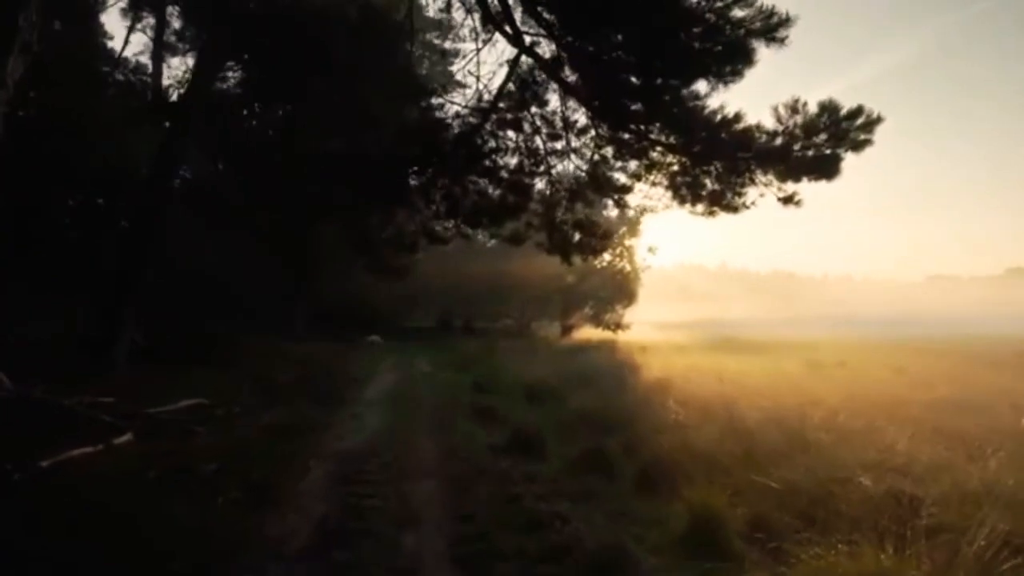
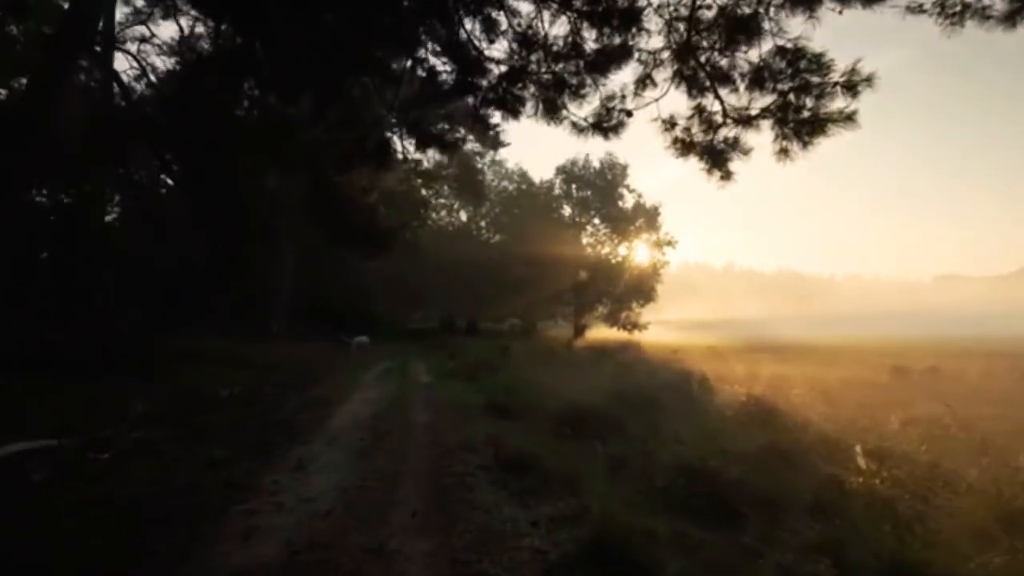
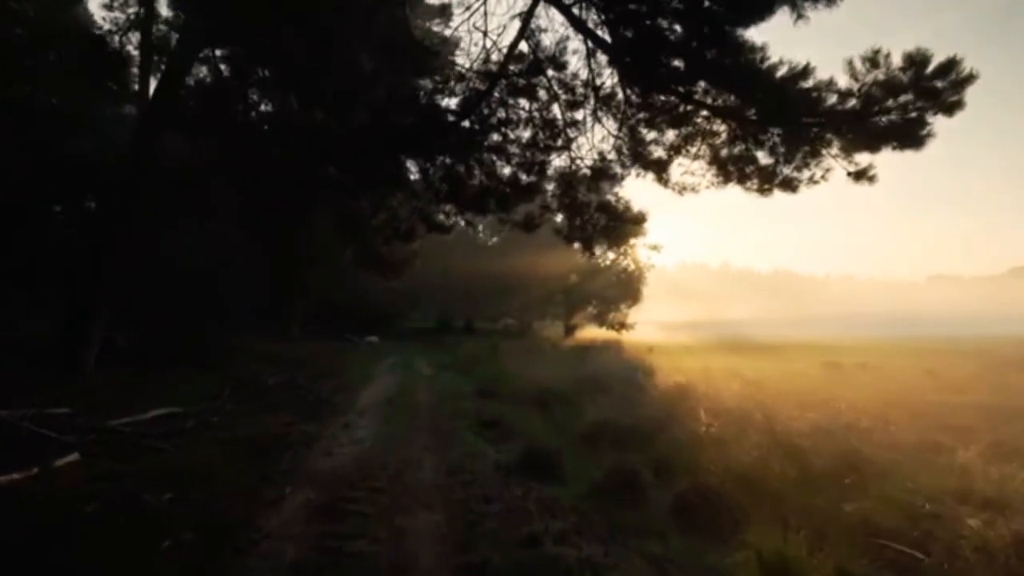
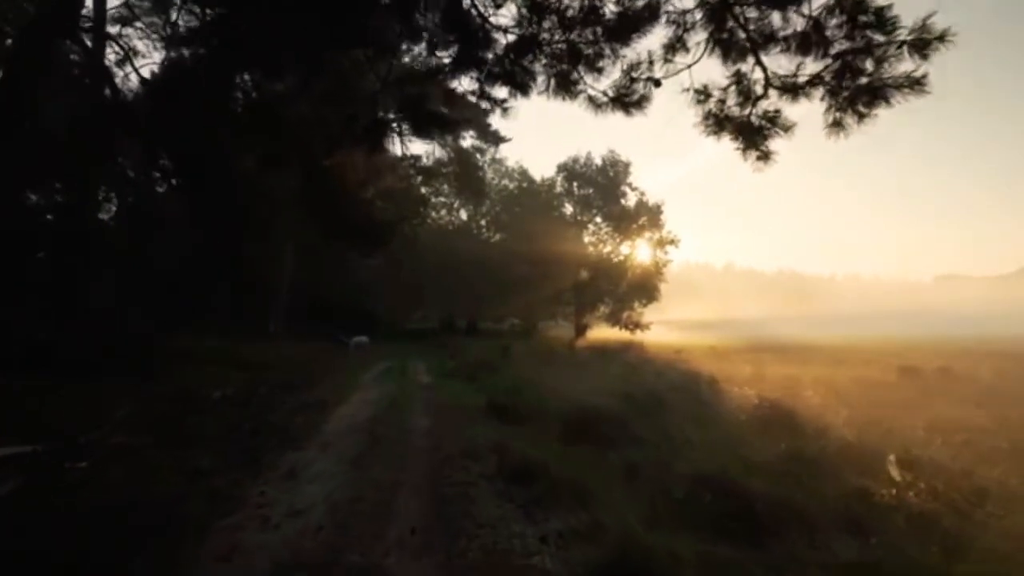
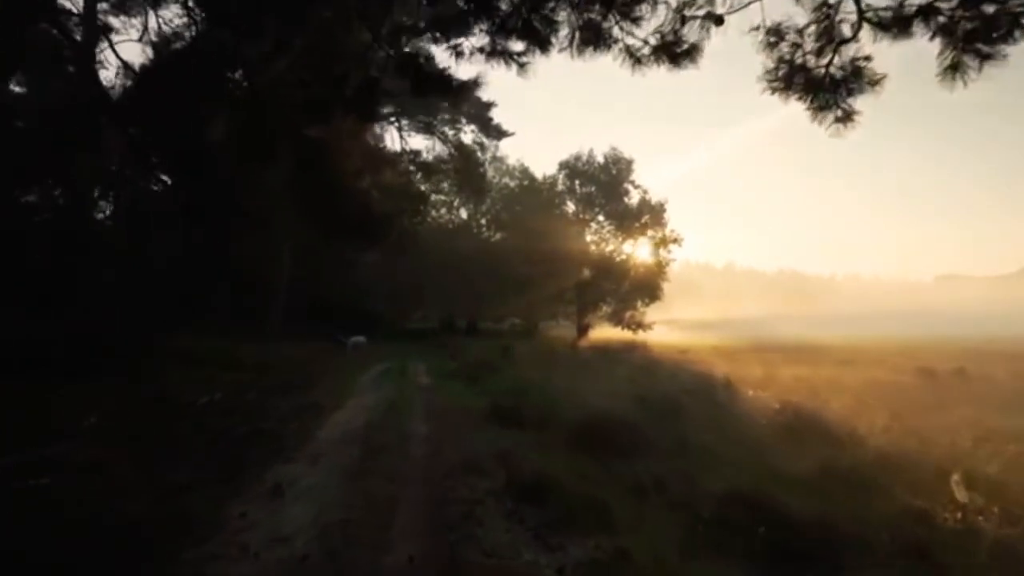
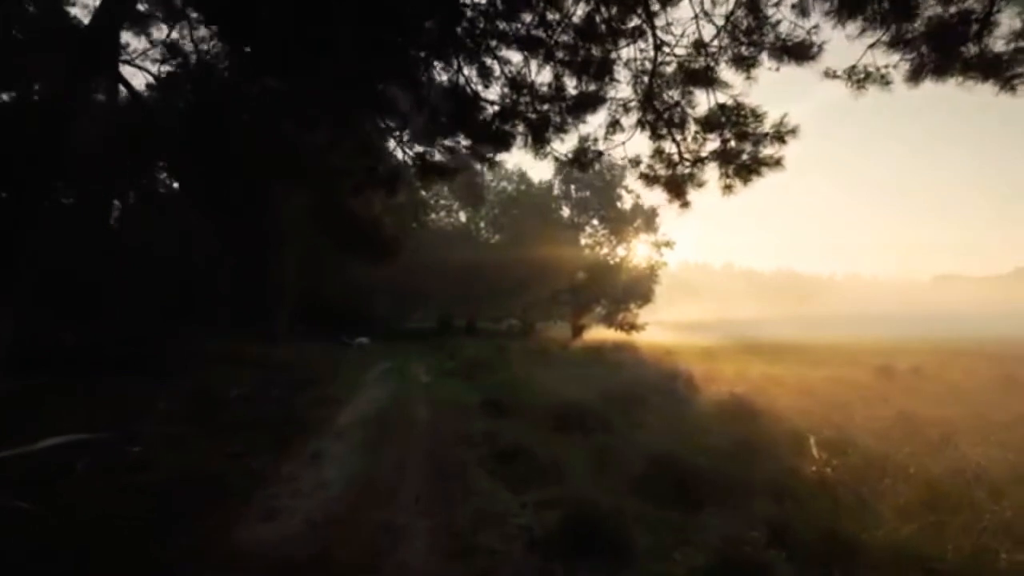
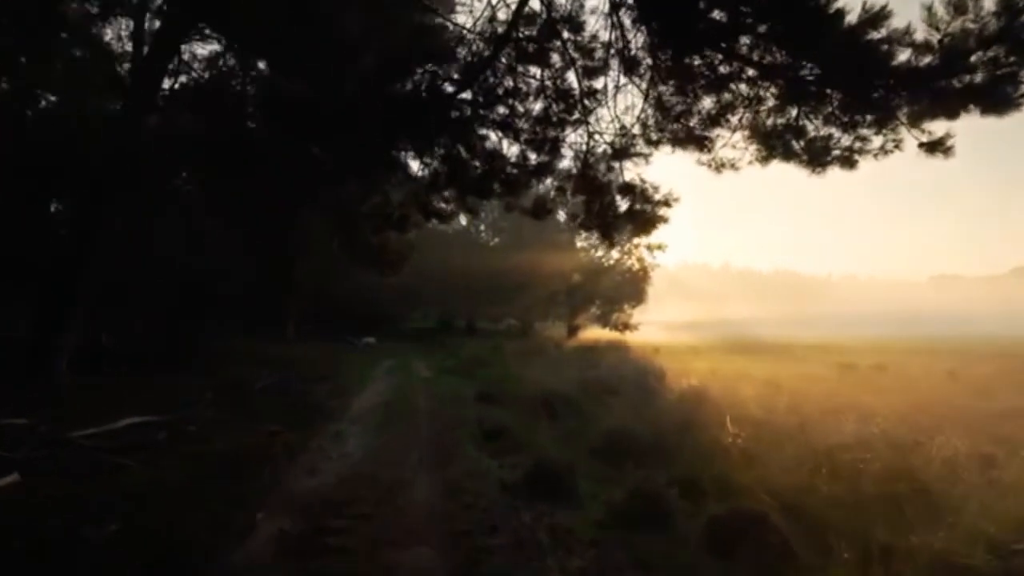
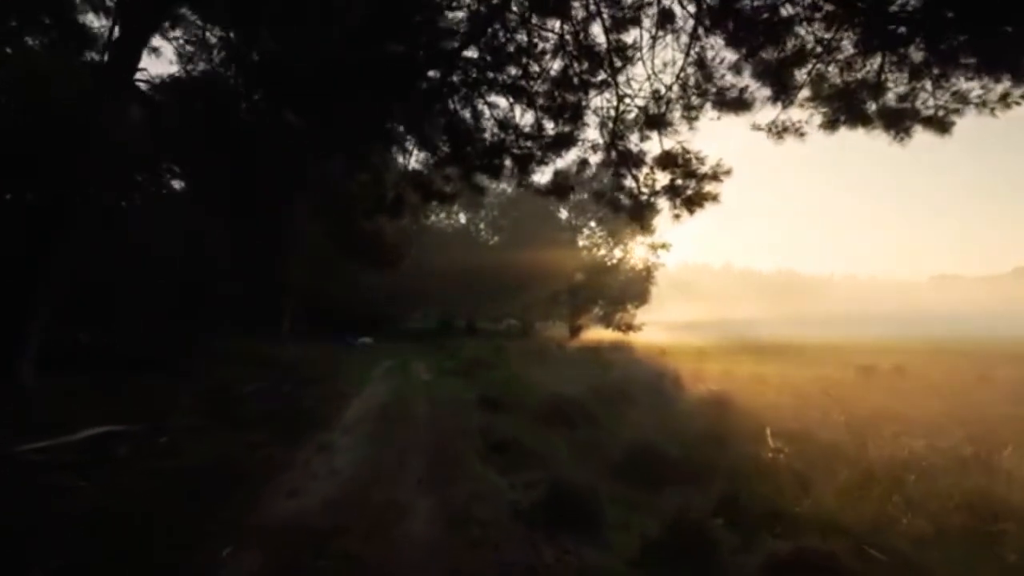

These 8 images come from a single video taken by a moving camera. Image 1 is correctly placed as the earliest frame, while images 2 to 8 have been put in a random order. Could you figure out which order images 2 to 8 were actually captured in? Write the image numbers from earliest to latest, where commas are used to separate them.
3, 7, 8, 6, 2, 4, 5
